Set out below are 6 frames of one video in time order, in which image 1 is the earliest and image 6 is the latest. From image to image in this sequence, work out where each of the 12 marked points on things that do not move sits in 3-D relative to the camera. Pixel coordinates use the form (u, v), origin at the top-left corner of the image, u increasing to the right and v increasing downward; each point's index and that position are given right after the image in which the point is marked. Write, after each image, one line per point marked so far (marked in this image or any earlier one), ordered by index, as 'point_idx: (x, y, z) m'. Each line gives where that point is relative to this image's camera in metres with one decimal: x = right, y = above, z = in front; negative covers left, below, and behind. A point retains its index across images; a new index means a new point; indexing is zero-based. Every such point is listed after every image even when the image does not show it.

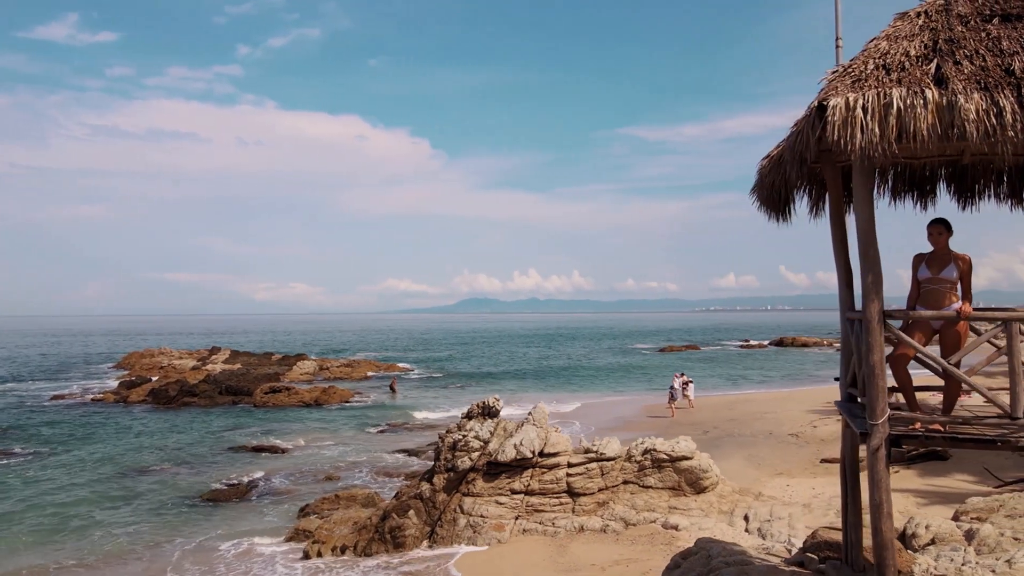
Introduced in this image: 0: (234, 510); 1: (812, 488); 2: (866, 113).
0: (-5.7, -4.5, +15.3) m
1: (+5.1, -3.4, +12.4) m
2: (+1.6, +0.8, +3.2) m
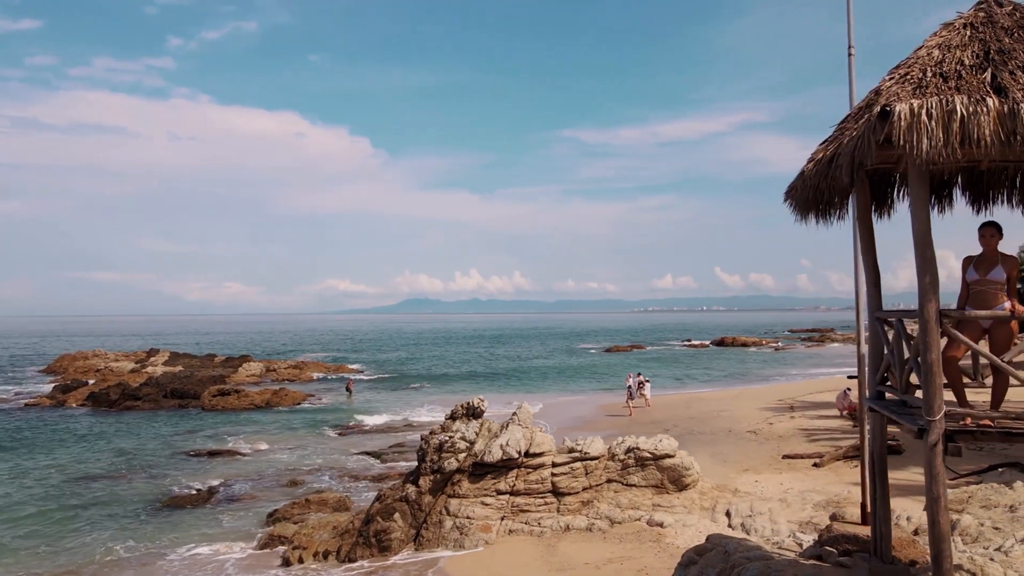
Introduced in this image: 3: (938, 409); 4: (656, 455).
0: (-6.3, -4.5, +14.8) m
1: (+4.7, -3.4, +12.8) m
2: (+1.9, +0.8, +3.4) m
3: (+2.0, -0.6, +3.5) m
4: (+2.0, -2.4, +10.3) m
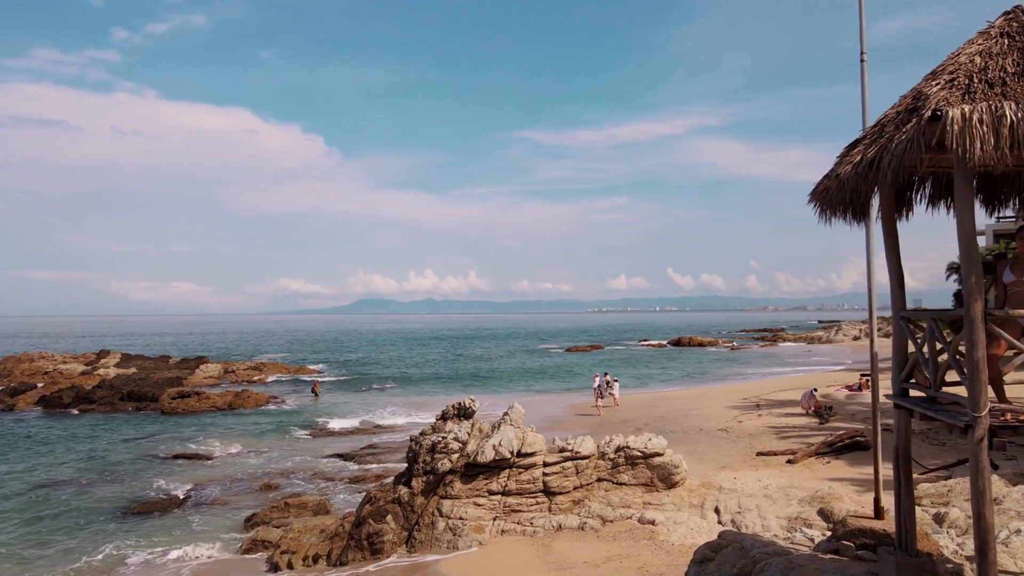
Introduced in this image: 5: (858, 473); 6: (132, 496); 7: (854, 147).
0: (-6.6, -4.5, +14.4) m
1: (+4.4, -3.4, +13.0) m
2: (+2.2, +0.8, +3.5) m
3: (+2.3, -0.6, +3.6) m
4: (+1.9, -2.4, +10.4) m
5: (+6.4, -3.4, +13.6) m
6: (-8.2, -4.5, +15.9) m
7: (+2.2, +0.9, +4.6) m
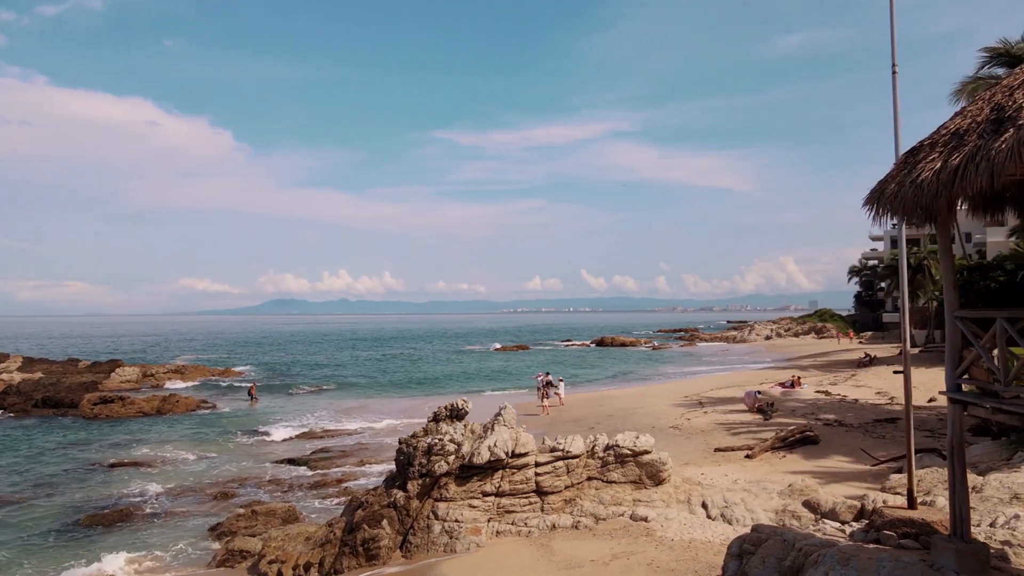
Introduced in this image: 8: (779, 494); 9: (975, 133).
0: (-7.2, -4.5, +13.6) m
1: (+3.9, -3.4, +13.4) m
2: (+2.8, +0.8, +3.7) m
3: (+2.9, -0.6, +3.8) m
4: (+1.8, -2.4, +10.6) m
5: (+5.9, -3.4, +14.3) m
6: (-8.8, -4.5, +14.9) m
7: (+2.7, +0.9, +4.8) m
8: (+3.9, -3.0, +10.8) m
9: (+2.7, +0.9, +4.3) m
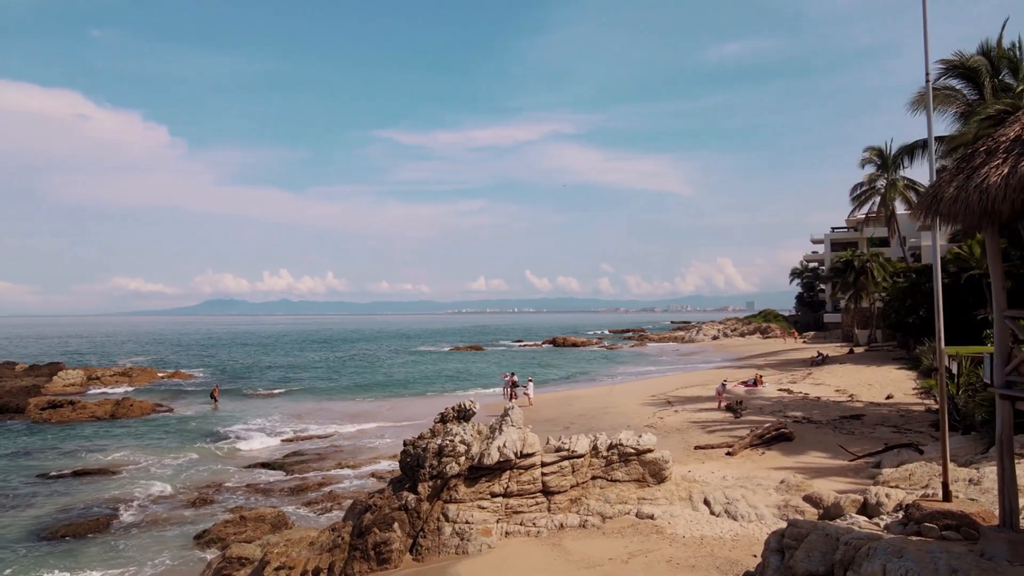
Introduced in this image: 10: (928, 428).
0: (-7.3, -4.5, +13.1) m
1: (+3.8, -3.4, +13.7) m
2: (+3.4, +0.8, +3.9) m
3: (+3.4, -0.6, +4.0) m
4: (+1.8, -2.4, +10.7) m
5: (+5.7, -3.5, +14.7) m
6: (-9.1, -4.5, +14.3) m
7: (+3.2, +0.9, +5.0) m
8: (+4.0, -3.0, +11.1) m
9: (+3.2, +0.9, +4.5) m
10: (+10.1, -3.4, +17.8) m
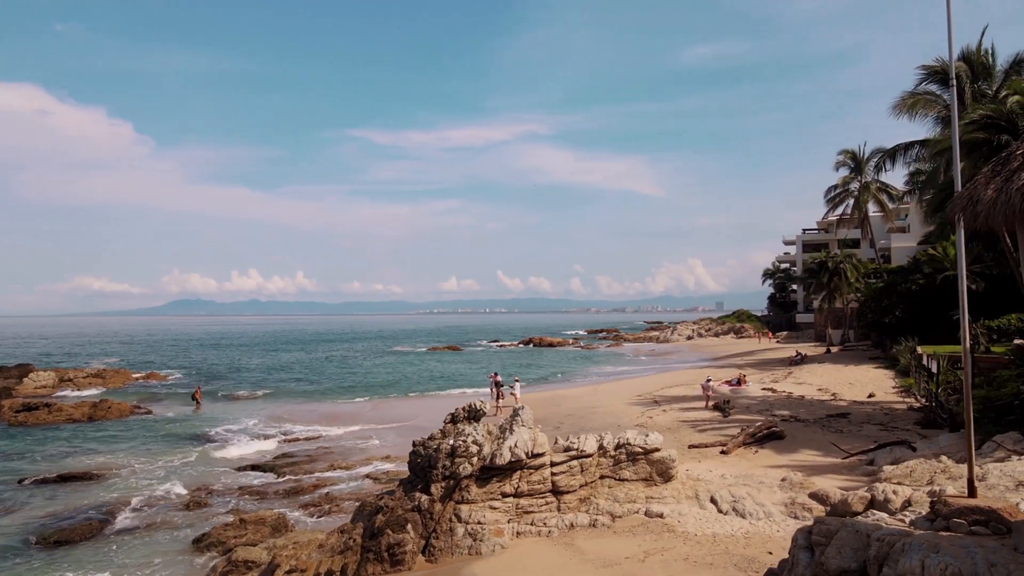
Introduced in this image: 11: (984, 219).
0: (-7.3, -4.5, +12.8) m
1: (+3.8, -3.4, +13.9) m
2: (+3.8, +0.8, +4.1) m
3: (+3.8, -0.6, +4.2) m
4: (+2.0, -2.4, +10.8) m
5: (+5.6, -3.5, +14.9) m
6: (-9.1, -4.5, +13.9) m
7: (+3.5, +0.9, +5.1) m
8: (+4.1, -3.0, +11.2) m
9: (+3.5, +0.9, +4.6) m
10: (+9.9, -3.4, +18.1) m
11: (+3.4, +0.5, +5.6) m
